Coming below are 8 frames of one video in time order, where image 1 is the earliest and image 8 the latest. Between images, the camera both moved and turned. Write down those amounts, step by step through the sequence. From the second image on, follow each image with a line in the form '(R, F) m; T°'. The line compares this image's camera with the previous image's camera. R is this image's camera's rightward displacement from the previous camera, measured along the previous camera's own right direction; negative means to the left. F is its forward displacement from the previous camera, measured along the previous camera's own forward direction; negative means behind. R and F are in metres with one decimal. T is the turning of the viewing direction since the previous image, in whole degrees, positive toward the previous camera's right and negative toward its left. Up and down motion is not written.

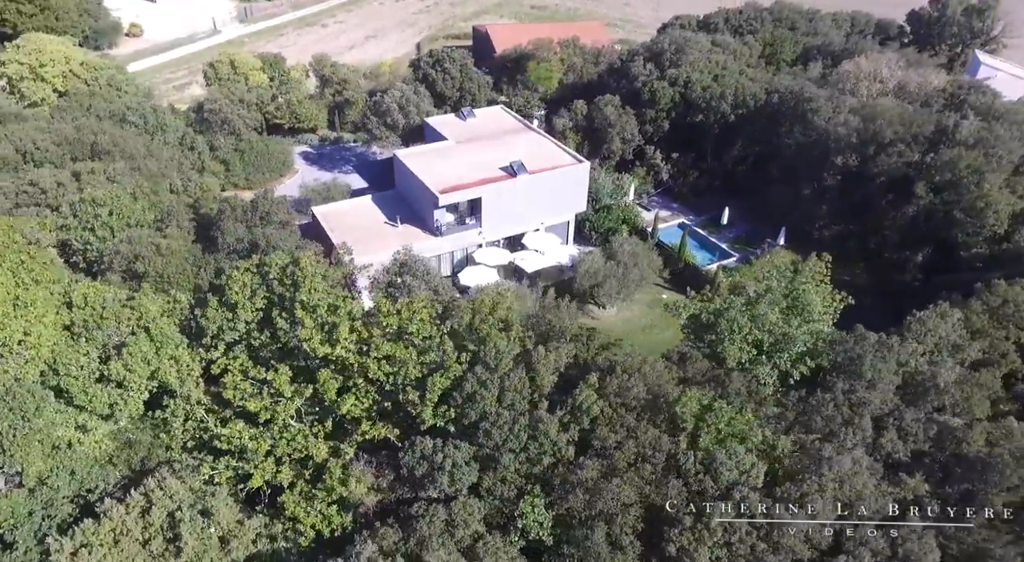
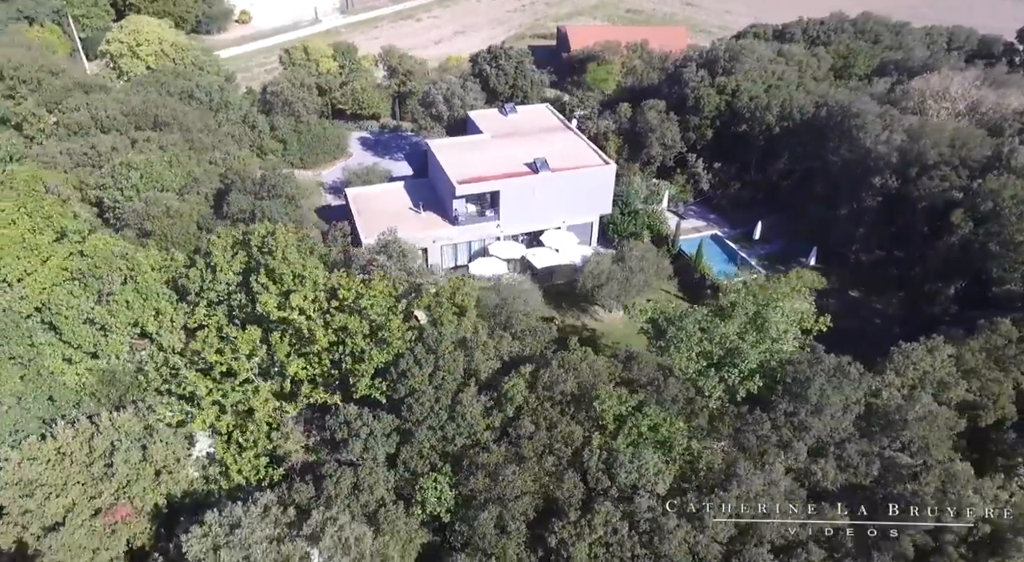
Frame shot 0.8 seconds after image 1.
(+5.3, -0.3) m; -9°
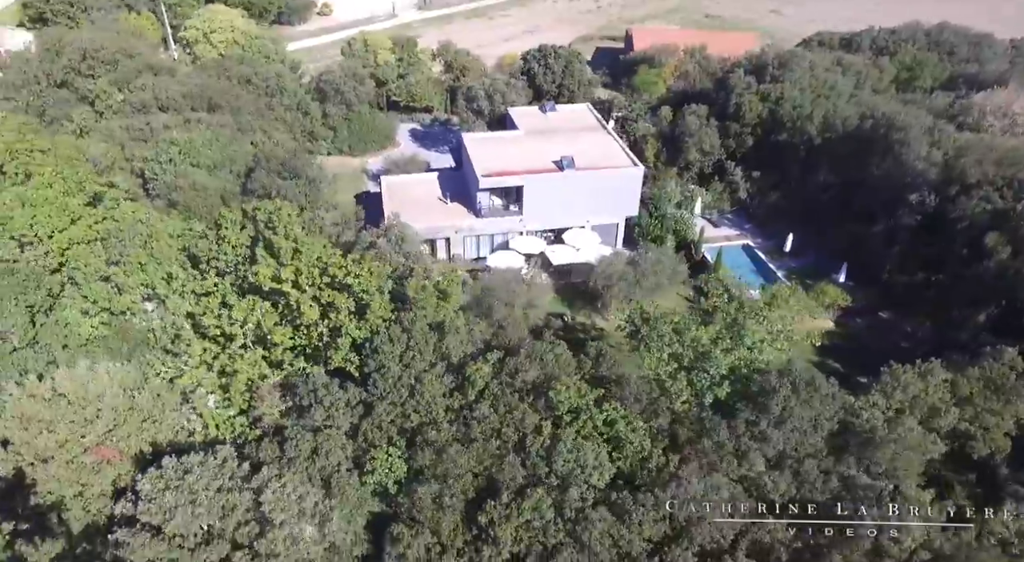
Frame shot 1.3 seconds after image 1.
(+3.6, -0.4) m; -7°
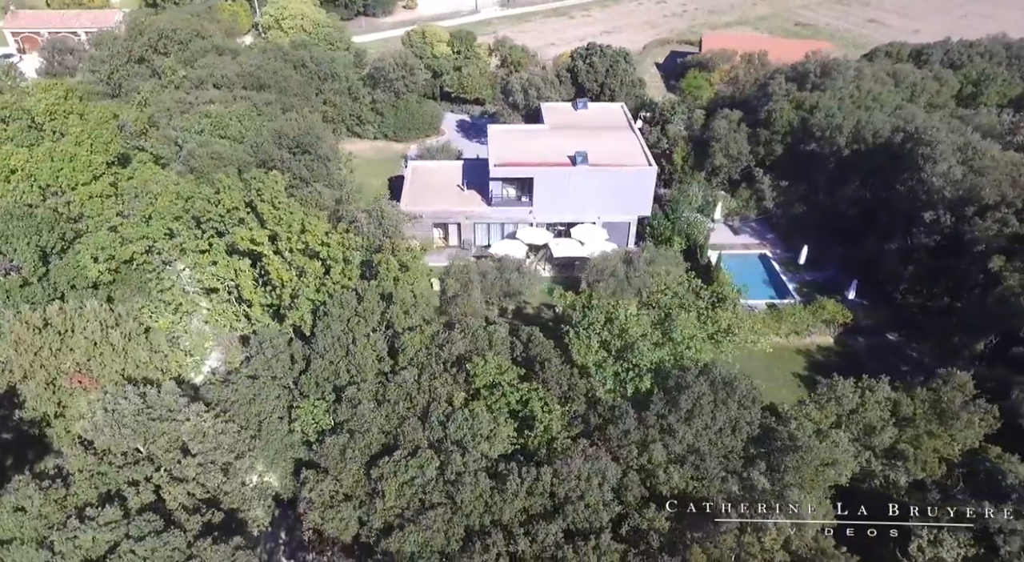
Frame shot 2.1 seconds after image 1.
(+5.5, -0.7) m; -8°
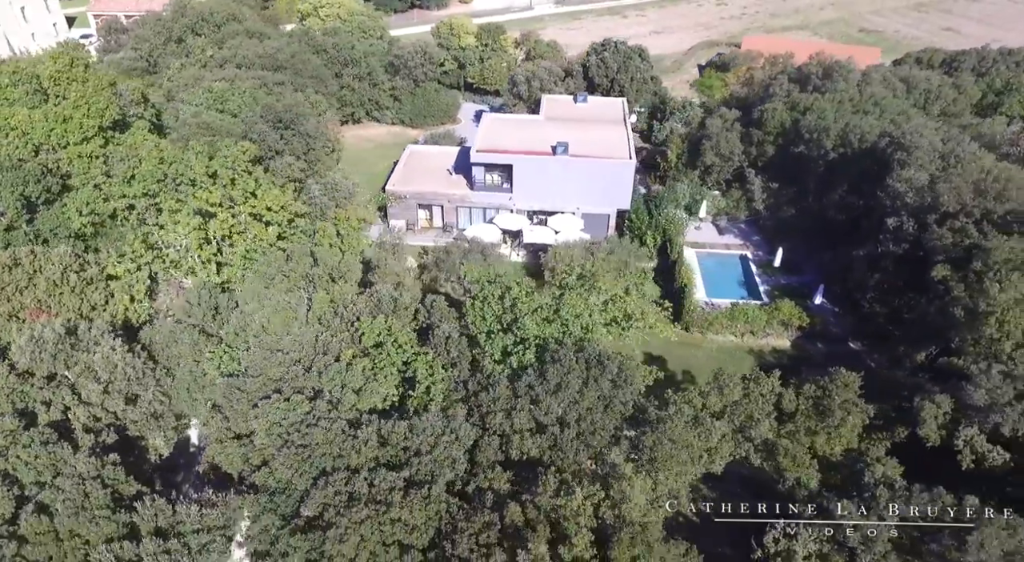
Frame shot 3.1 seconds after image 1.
(+6.3, -0.8) m; -7°
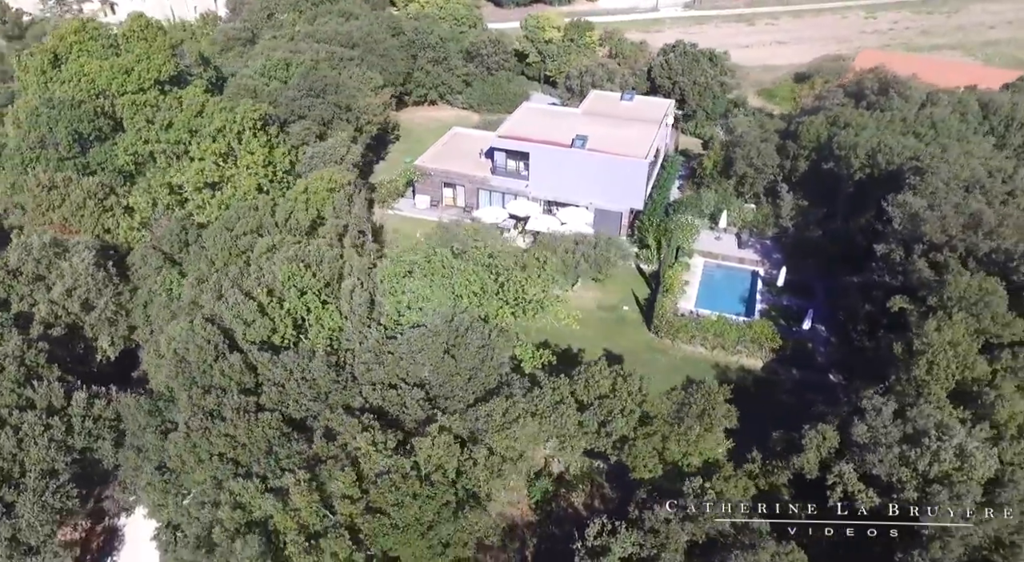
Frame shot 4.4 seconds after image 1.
(+9.0, 0.0) m; -12°
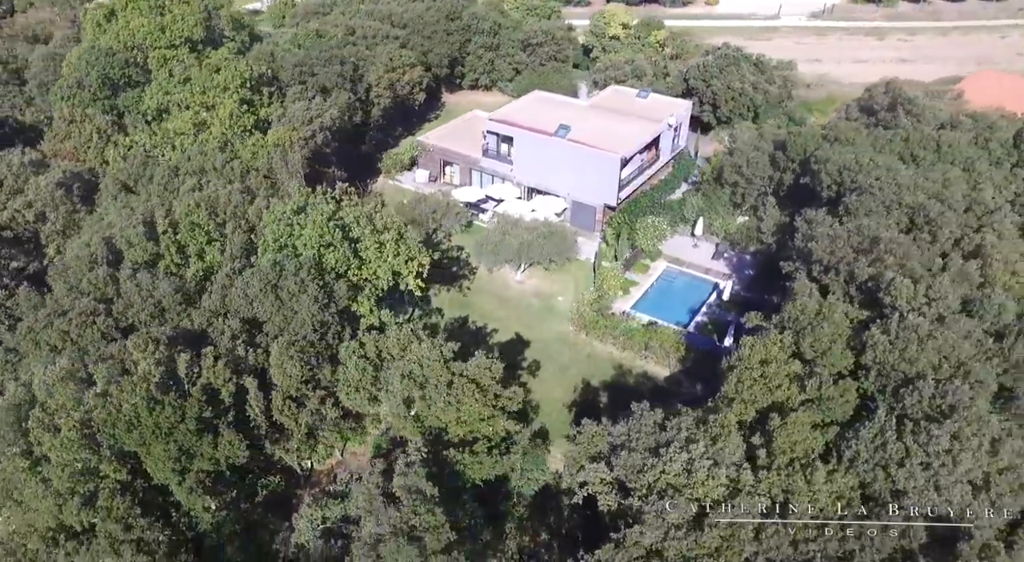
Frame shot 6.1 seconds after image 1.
(+11.4, +0.6) m; -13°
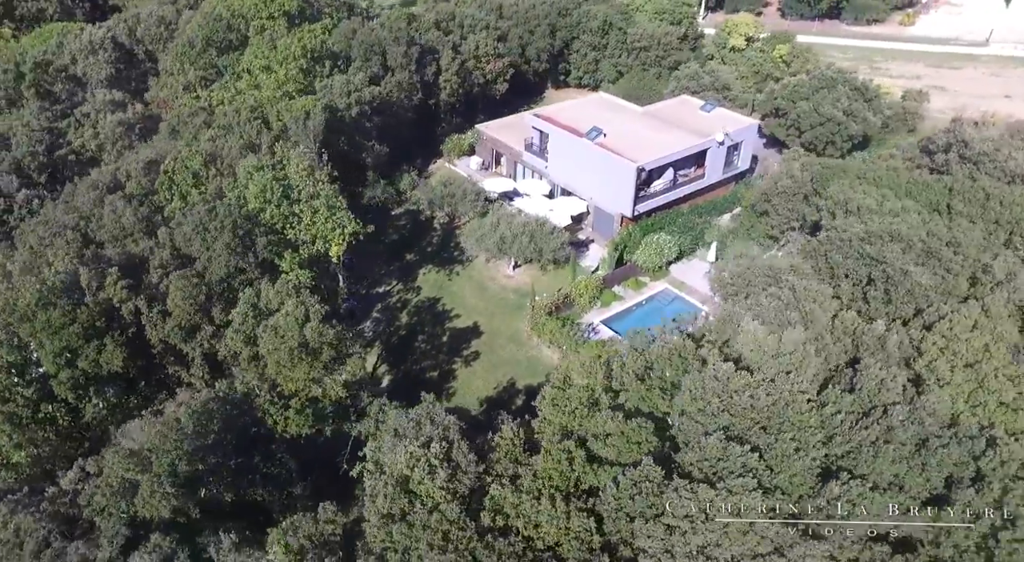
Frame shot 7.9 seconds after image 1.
(+11.1, +1.6) m; -16°
